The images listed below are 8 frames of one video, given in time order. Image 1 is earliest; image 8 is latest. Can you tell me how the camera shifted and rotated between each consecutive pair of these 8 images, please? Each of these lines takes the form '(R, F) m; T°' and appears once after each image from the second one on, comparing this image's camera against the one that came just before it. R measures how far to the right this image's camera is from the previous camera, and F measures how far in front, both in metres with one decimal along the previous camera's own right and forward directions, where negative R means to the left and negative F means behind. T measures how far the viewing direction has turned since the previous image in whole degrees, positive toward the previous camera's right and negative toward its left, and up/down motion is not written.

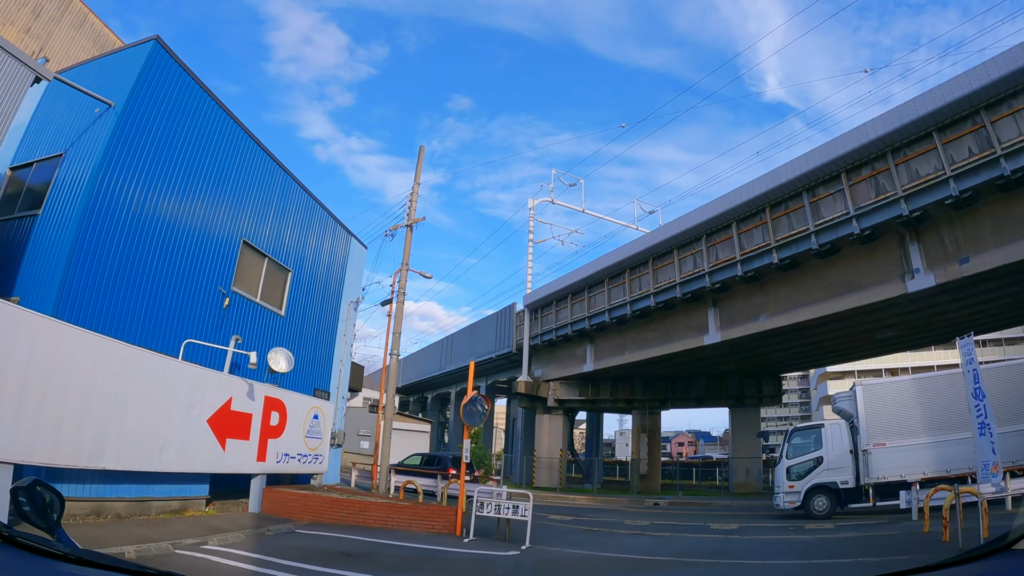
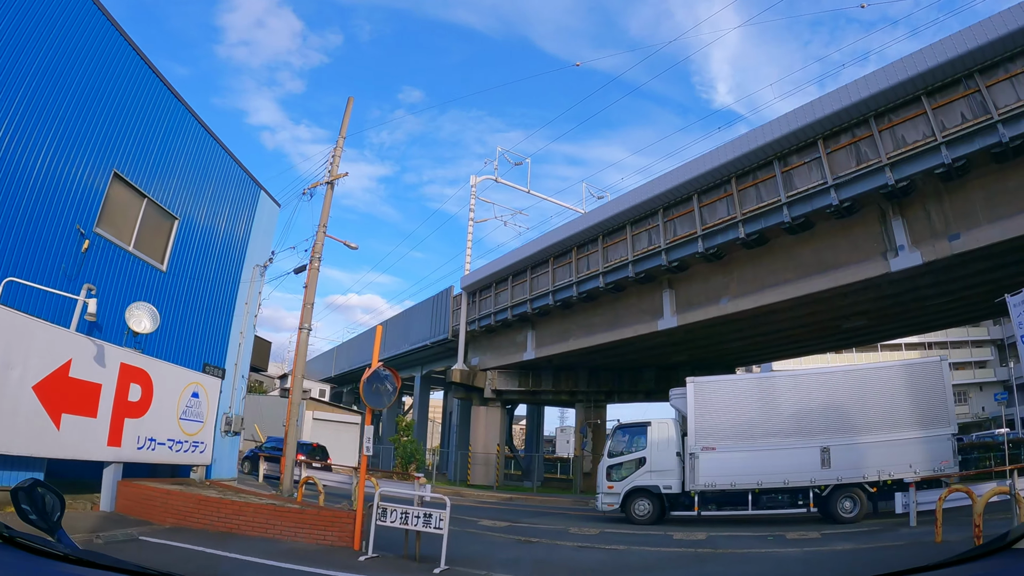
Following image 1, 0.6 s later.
(+0.3, +2.5) m; +5°
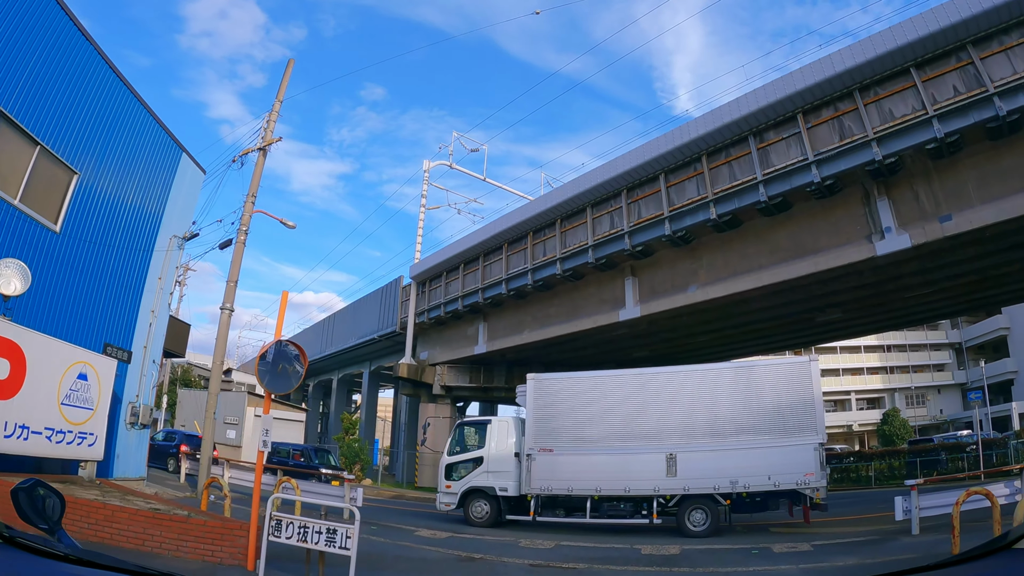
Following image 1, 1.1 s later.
(+0.2, +1.7) m; +4°
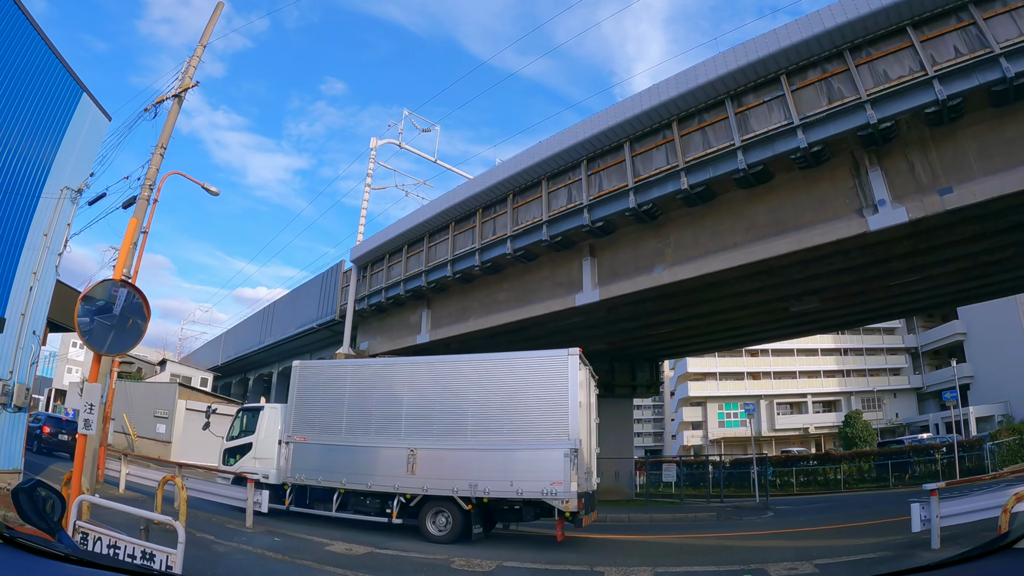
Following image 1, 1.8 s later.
(+0.4, +1.9) m; +4°
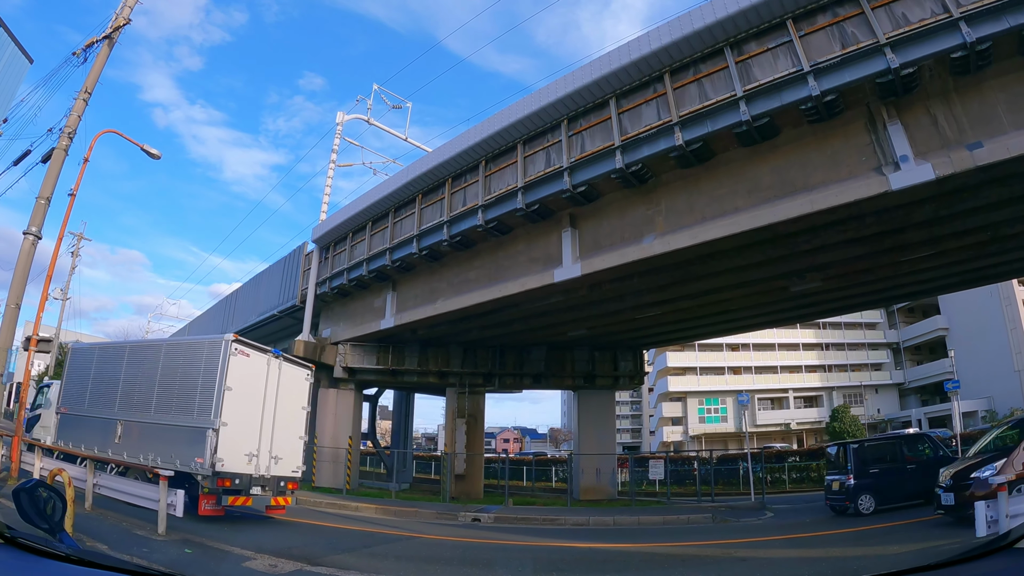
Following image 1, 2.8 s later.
(+0.2, +1.6) m; +2°
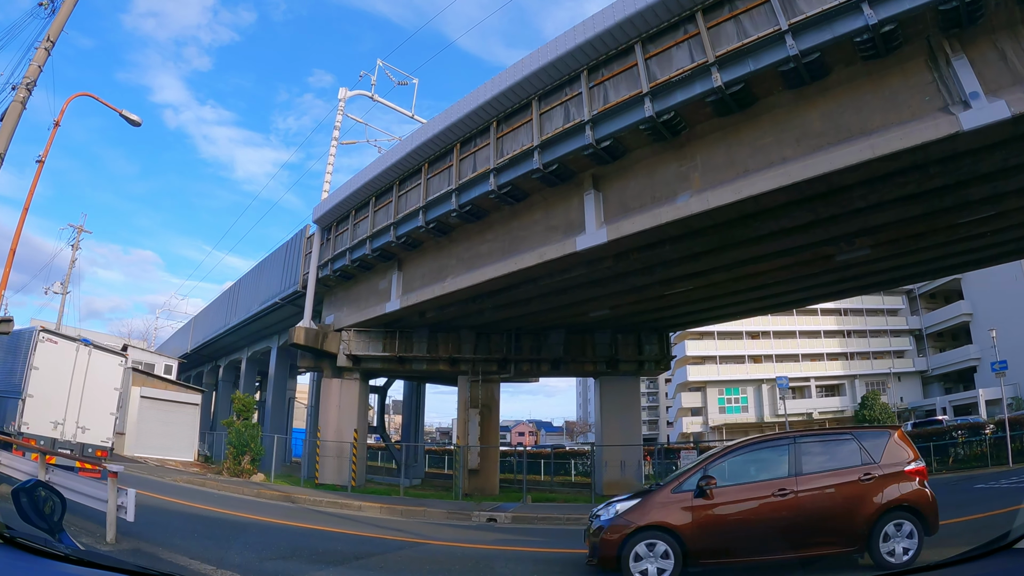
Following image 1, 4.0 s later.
(-0.1, +1.3) m; -1°
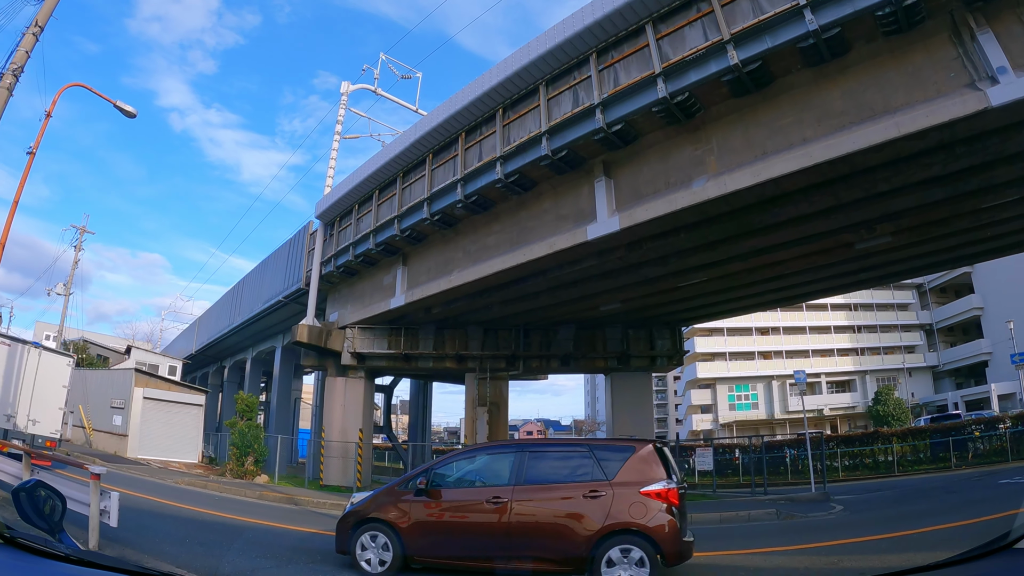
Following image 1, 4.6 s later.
(-0.1, +0.4) m; -1°
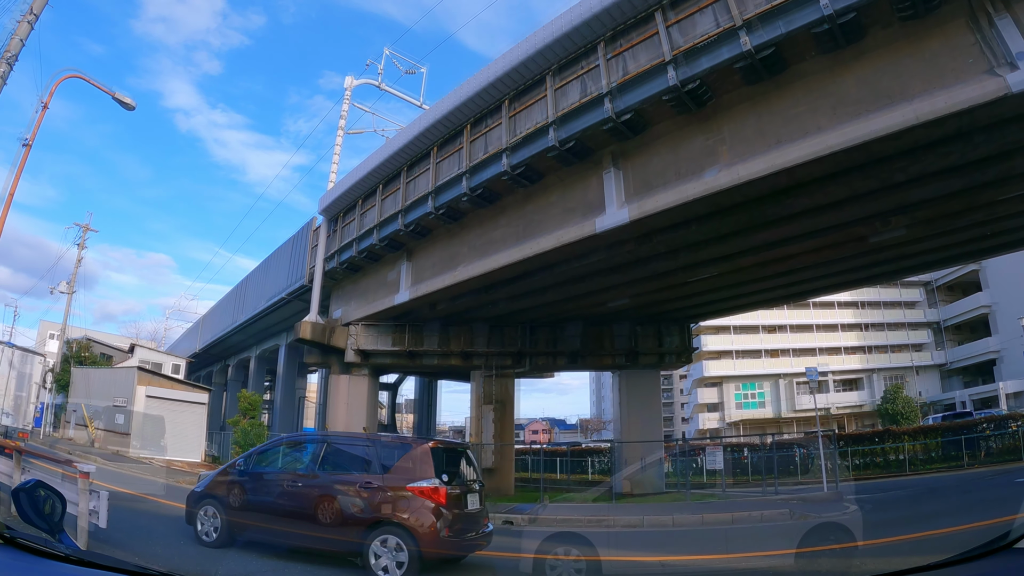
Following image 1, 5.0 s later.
(0.0, +0.3) m; 0°
